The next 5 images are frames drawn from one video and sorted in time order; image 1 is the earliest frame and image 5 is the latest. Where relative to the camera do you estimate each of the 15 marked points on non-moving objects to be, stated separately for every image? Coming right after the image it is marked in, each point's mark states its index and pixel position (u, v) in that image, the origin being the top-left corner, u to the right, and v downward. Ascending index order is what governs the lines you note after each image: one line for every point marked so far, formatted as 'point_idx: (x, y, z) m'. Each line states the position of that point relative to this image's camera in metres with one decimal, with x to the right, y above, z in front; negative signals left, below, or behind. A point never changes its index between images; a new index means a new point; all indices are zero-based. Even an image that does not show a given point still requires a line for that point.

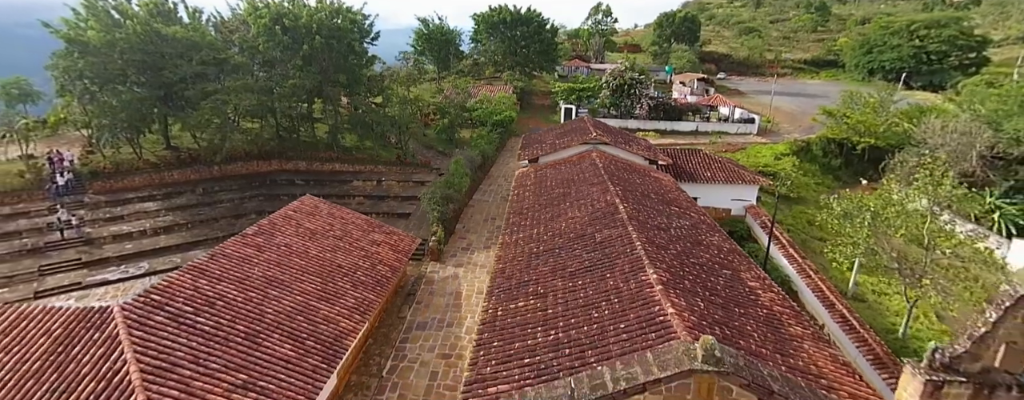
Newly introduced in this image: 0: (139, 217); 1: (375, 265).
0: (-16.5, -0.8, +19.5) m
1: (-4.5, -2.2, +14.6) m
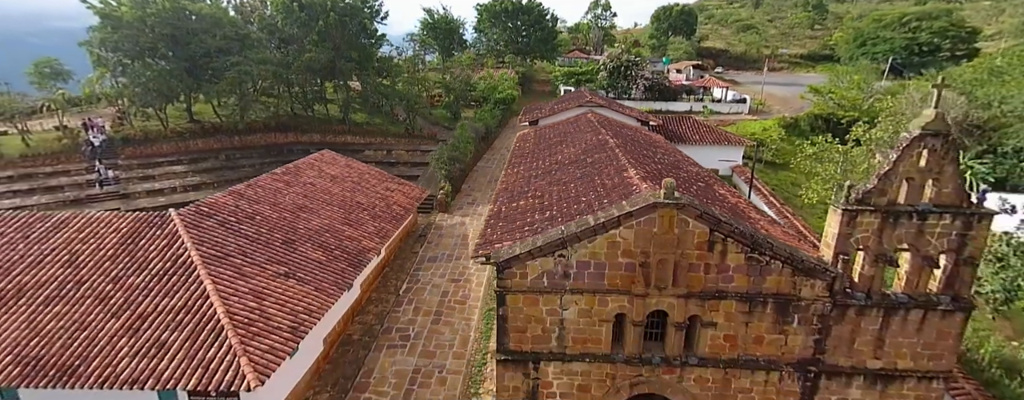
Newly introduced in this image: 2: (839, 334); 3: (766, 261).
0: (-16.4, +1.1, +21.1) m
1: (-4.4, -0.2, +16.1) m
2: (+5.5, -2.3, +7.5) m
3: (+4.1, -1.0, +7.2) m
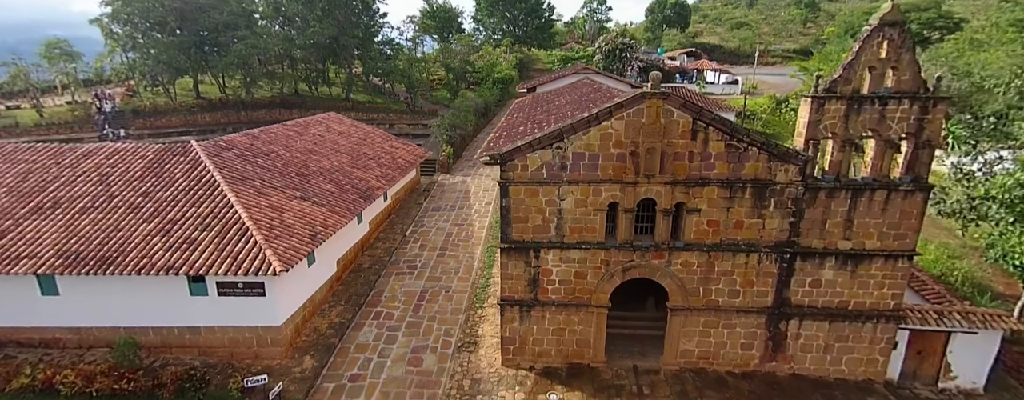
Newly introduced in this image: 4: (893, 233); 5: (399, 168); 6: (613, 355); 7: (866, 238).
0: (-16.4, +2.7, +21.8) m
1: (-4.4, +1.6, +16.9) m
2: (+5.6, -0.3, +8.2) m
3: (+4.2, +0.9, +7.9) m
4: (+7.1, -0.6, +8.2) m
5: (-4.1, +1.2, +16.1) m
6: (+2.2, -3.4, +9.6) m
7: (+6.6, -0.7, +8.3) m
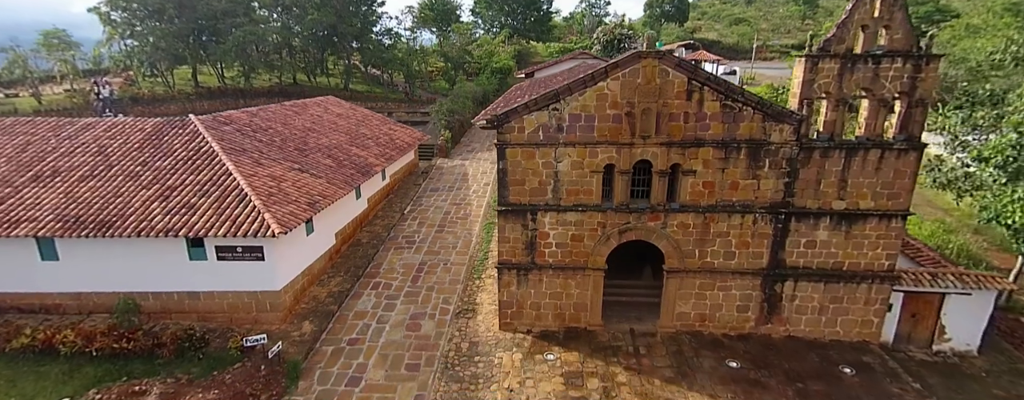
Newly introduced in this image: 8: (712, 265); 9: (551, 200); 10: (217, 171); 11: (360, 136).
0: (-16.5, +3.4, +21.8) m
1: (-4.5, +2.3, +16.9) m
2: (+5.5, +0.4, +8.3) m
3: (+4.1, +1.7, +8.0) m
4: (+7.0, +0.1, +8.3) m
5: (-4.2, +1.9, +16.2) m
6: (+2.1, -2.6, +9.7) m
7: (+6.5, 0.0, +8.3) m
8: (+4.0, -1.3, +8.8) m
9: (+0.8, 0.0, +8.6) m
10: (-6.6, +0.6, +9.9) m
11: (-5.4, +2.2, +15.5) m
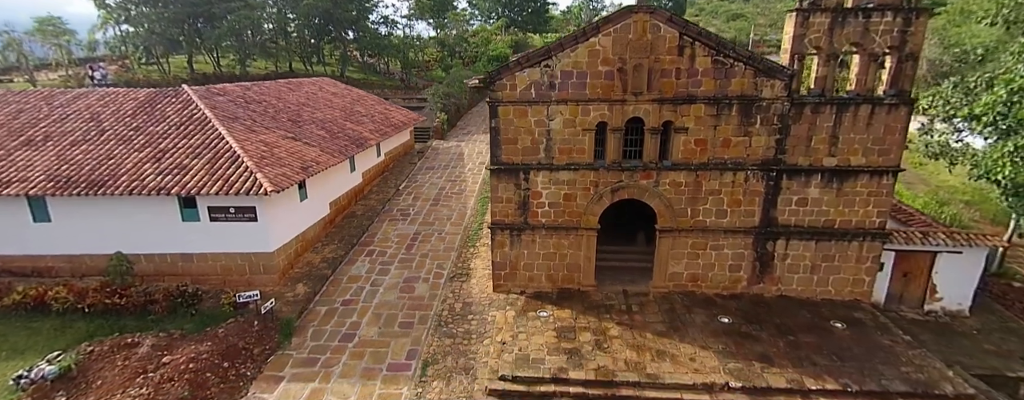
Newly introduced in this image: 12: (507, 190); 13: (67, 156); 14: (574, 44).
0: (-16.7, +4.2, +21.8) m
1: (-4.7, +3.1, +16.9) m
2: (+5.4, +1.3, +8.3) m
3: (+4.0, +2.5, +8.0) m
4: (+6.9, +1.0, +8.3) m
5: (-4.4, +2.7, +16.2) m
6: (+2.0, -1.8, +9.7) m
7: (+6.4, +0.9, +8.4) m
8: (+3.9, -0.5, +8.9) m
9: (+0.6, +0.8, +8.7) m
10: (-6.7, +1.4, +9.8) m
11: (-5.5, +3.0, +15.5) m
12: (-0.1, +0.2, +8.9) m
13: (-9.3, +0.9, +9.2) m
14: (+1.1, +2.8, +8.0) m
